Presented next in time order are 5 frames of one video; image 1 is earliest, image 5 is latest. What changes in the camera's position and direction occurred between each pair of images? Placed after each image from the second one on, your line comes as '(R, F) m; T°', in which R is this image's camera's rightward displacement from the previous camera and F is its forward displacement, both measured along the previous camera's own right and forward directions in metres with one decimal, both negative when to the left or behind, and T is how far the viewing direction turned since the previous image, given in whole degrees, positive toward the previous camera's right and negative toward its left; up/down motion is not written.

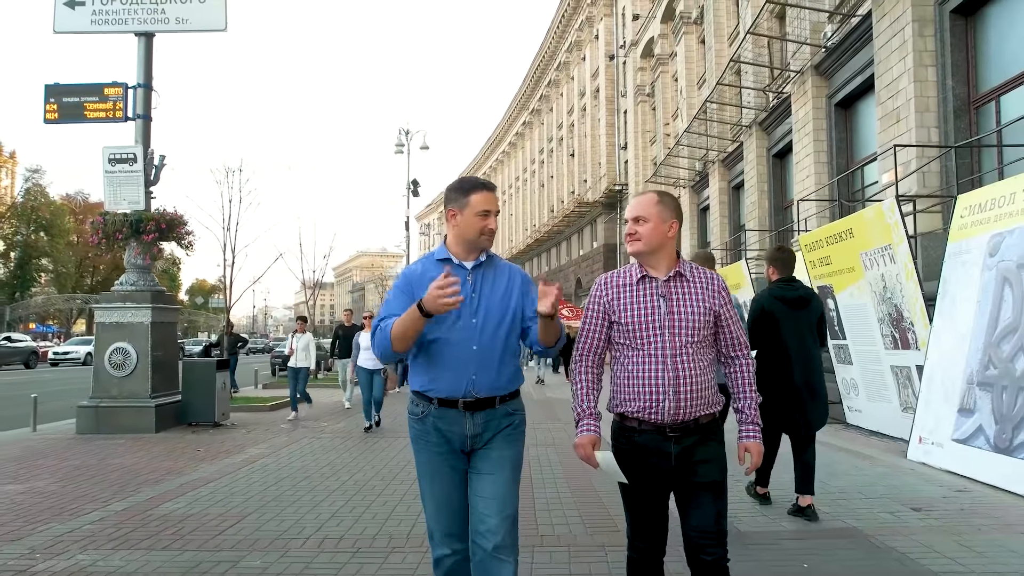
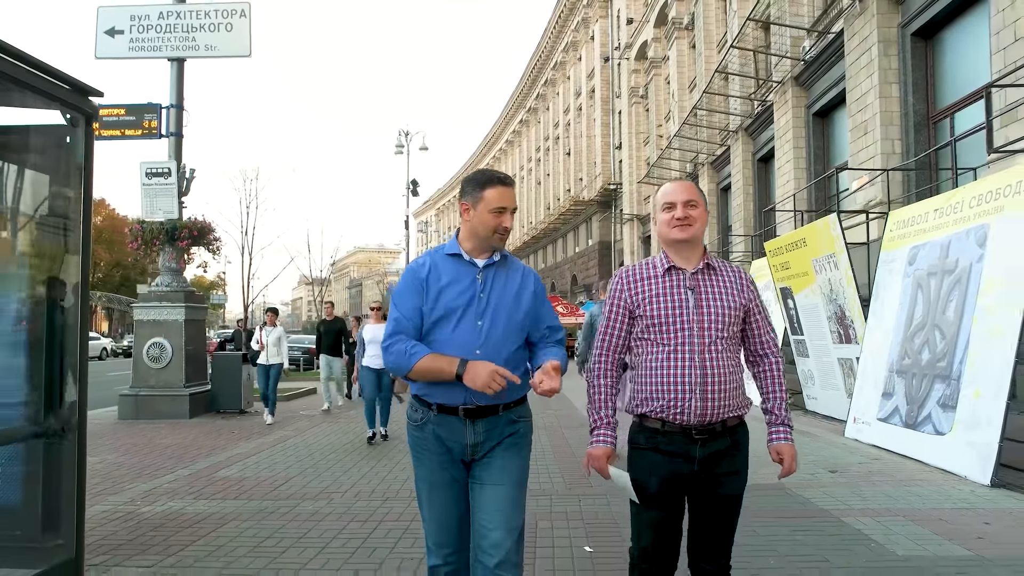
(0.0, -1.1) m; 0°
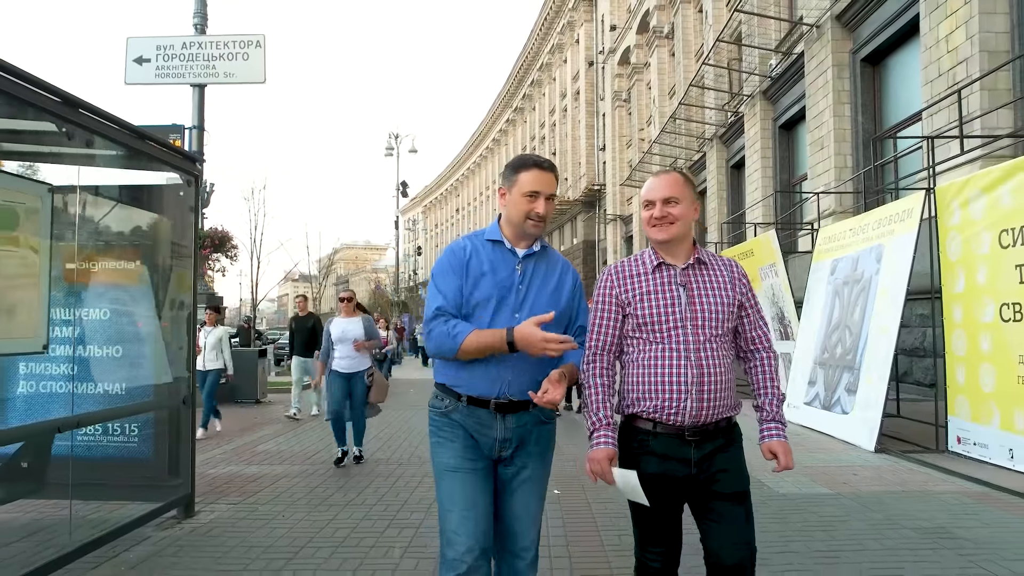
(0.0, -1.4) m; +1°
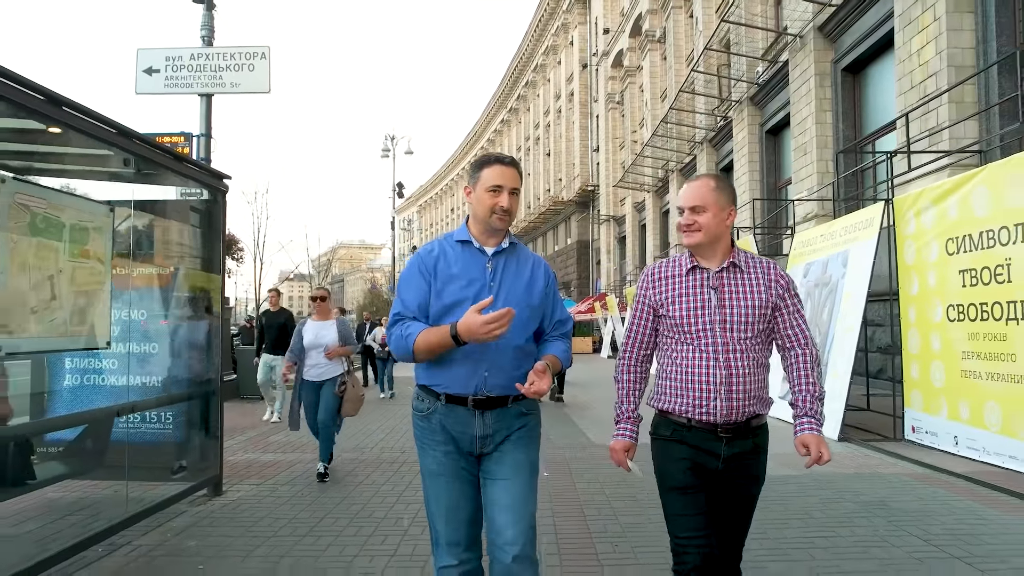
(0.0, -0.6) m; 0°
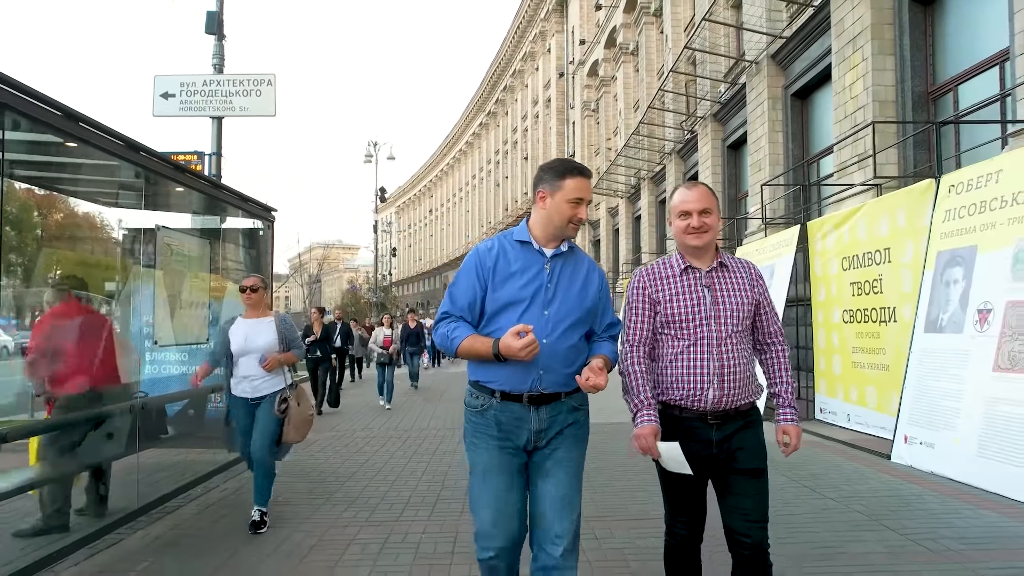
(-0.1, -1.5) m; +2°
